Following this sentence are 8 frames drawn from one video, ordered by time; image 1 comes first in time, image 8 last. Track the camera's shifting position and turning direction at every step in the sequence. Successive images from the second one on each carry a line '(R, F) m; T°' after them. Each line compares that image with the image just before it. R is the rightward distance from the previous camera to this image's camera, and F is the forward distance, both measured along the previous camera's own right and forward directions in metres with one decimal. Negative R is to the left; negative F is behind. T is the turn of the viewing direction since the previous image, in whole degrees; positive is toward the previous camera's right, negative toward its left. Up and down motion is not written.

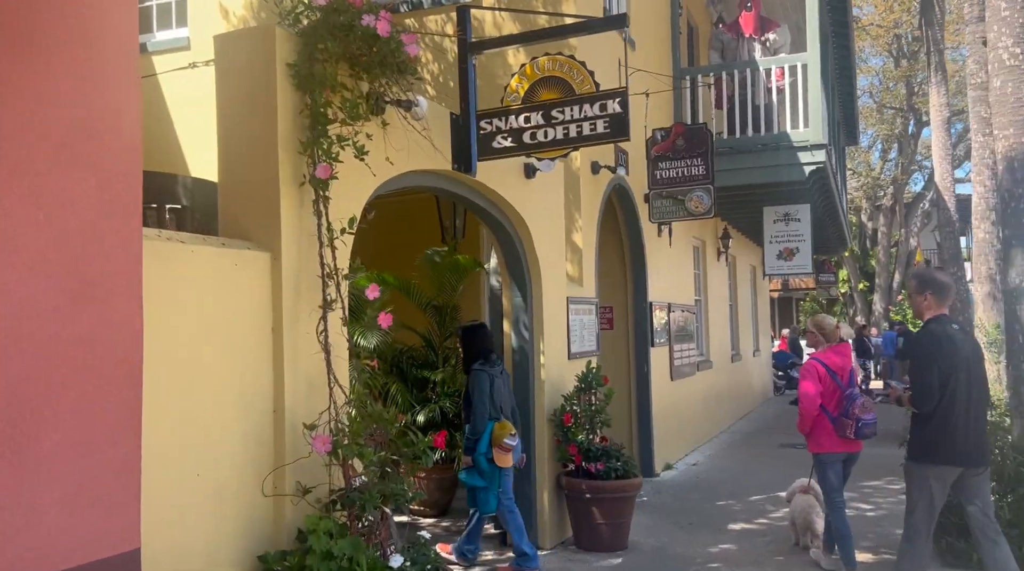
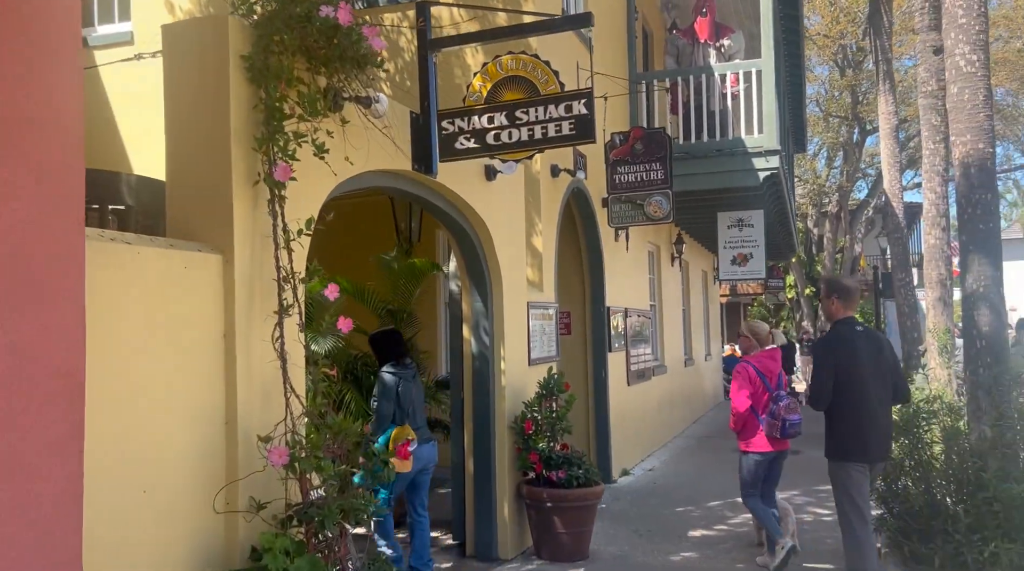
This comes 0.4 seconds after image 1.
(-0.1, +0.2) m; +3°
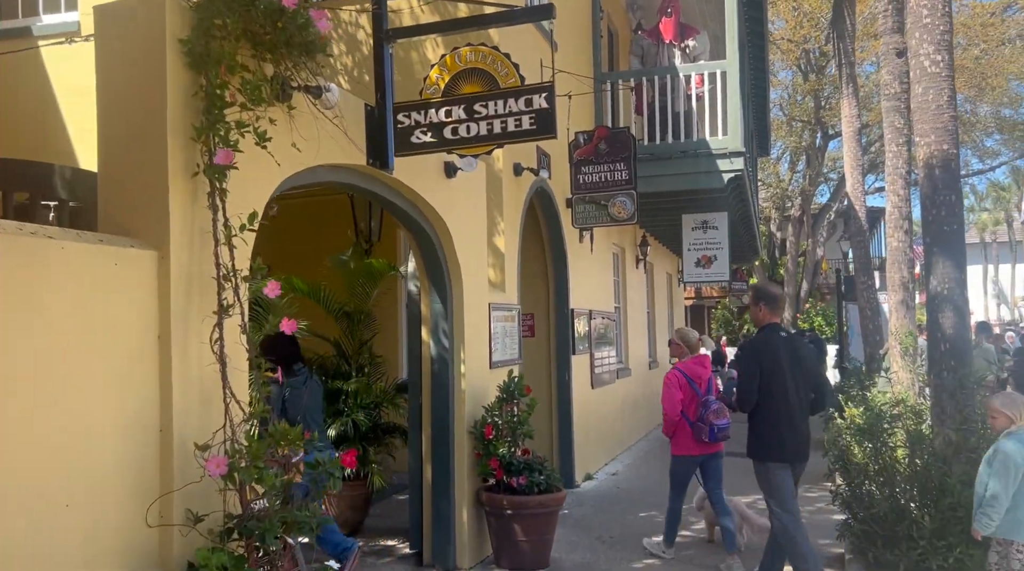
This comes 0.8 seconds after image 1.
(0.0, +0.2) m; +2°
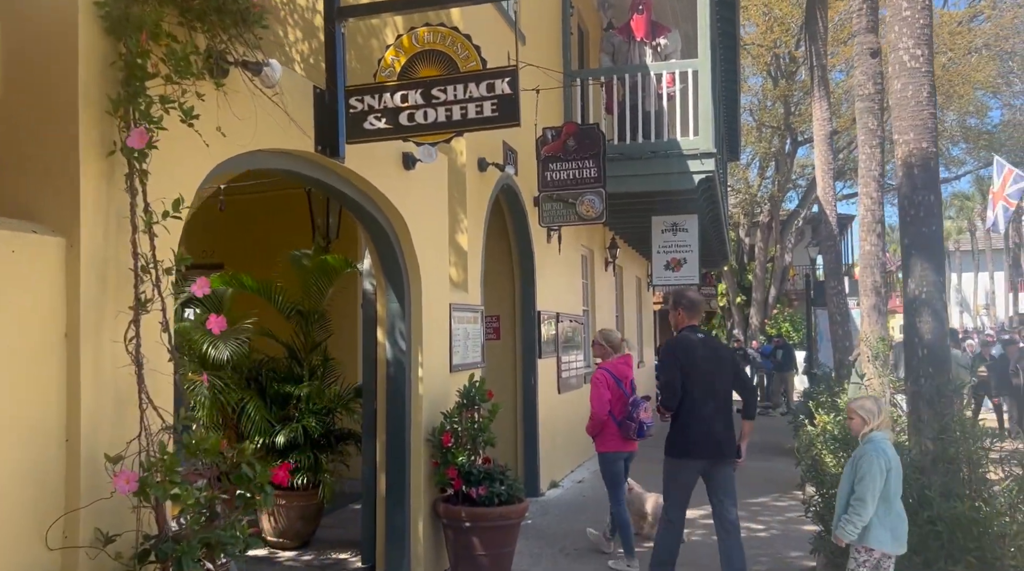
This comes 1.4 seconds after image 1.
(+0.1, +0.3) m; +2°
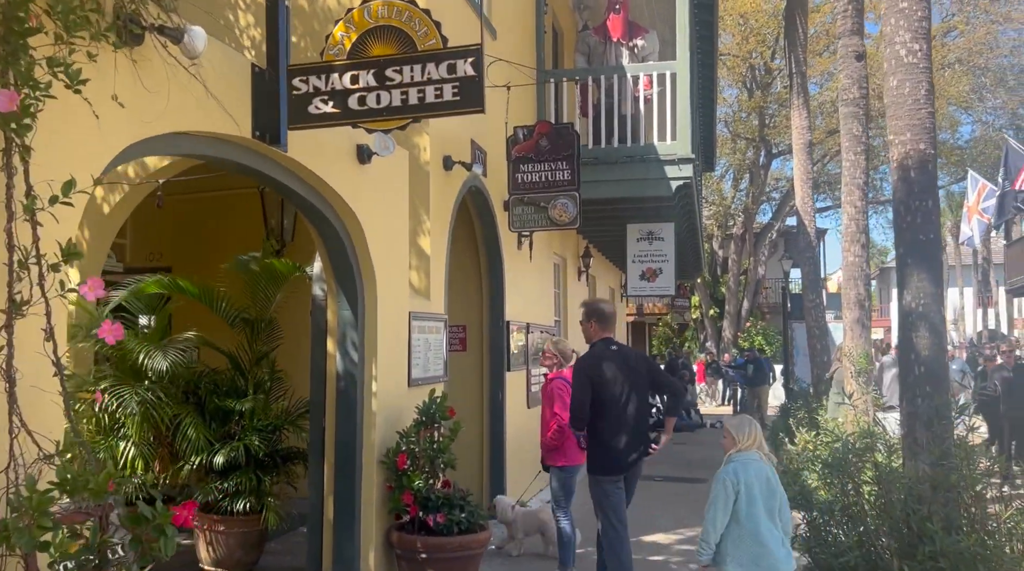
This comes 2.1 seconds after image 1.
(+0.1, +0.5) m; +2°
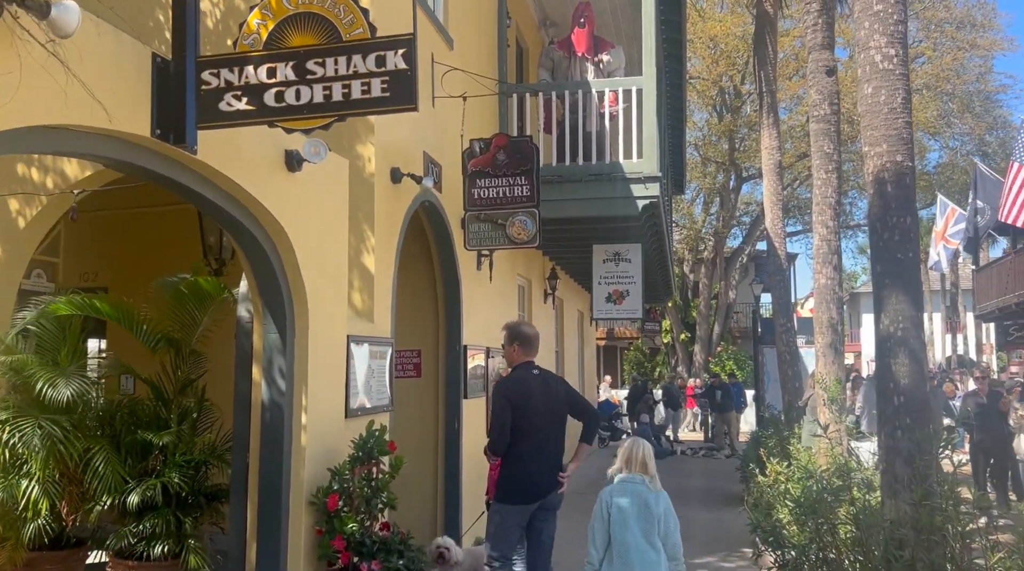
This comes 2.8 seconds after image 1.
(+0.2, +0.5) m; +2°
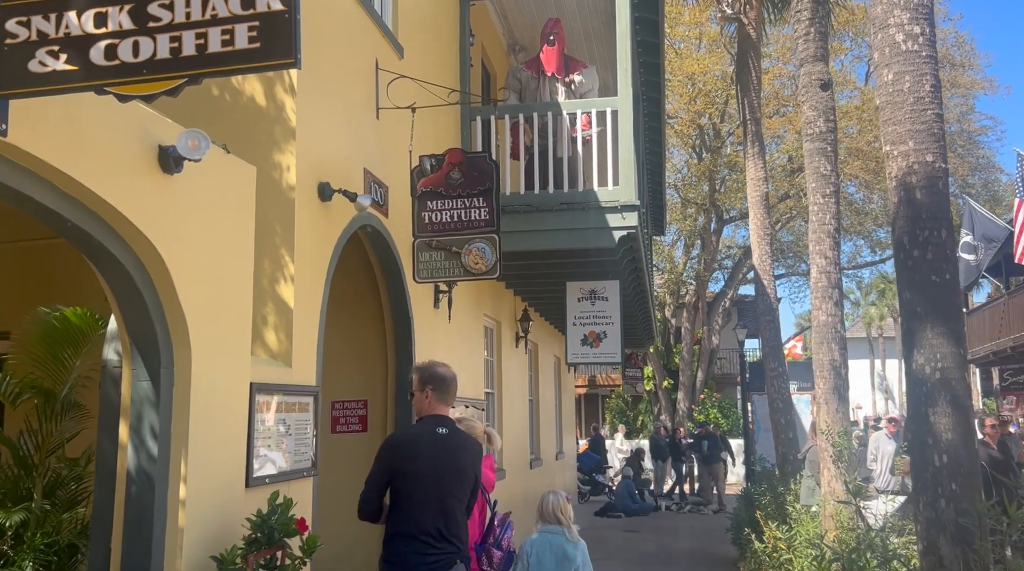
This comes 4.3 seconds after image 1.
(+0.2, +1.1) m; +1°
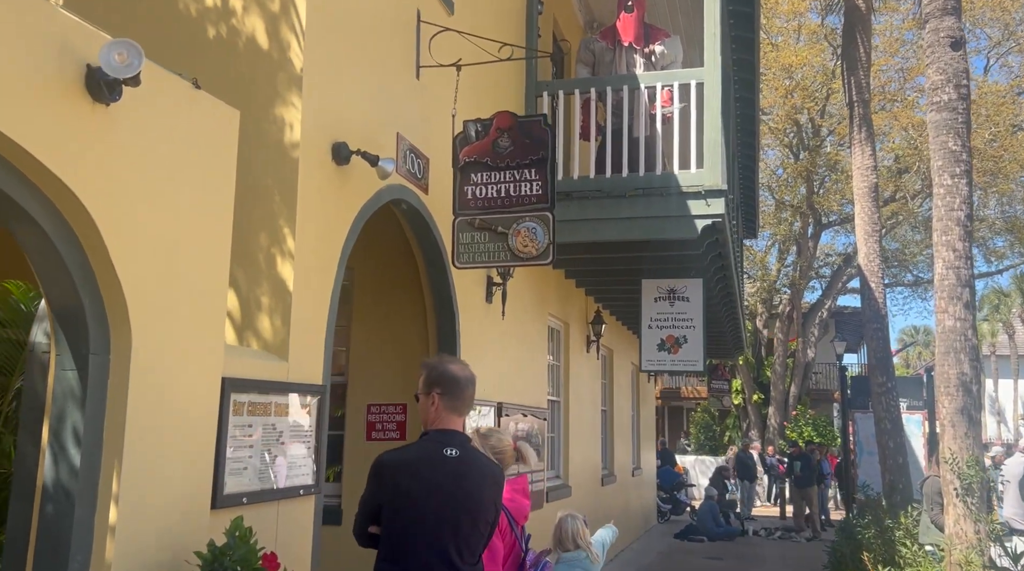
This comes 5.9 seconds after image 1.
(+0.2, +1.1) m; -6°
